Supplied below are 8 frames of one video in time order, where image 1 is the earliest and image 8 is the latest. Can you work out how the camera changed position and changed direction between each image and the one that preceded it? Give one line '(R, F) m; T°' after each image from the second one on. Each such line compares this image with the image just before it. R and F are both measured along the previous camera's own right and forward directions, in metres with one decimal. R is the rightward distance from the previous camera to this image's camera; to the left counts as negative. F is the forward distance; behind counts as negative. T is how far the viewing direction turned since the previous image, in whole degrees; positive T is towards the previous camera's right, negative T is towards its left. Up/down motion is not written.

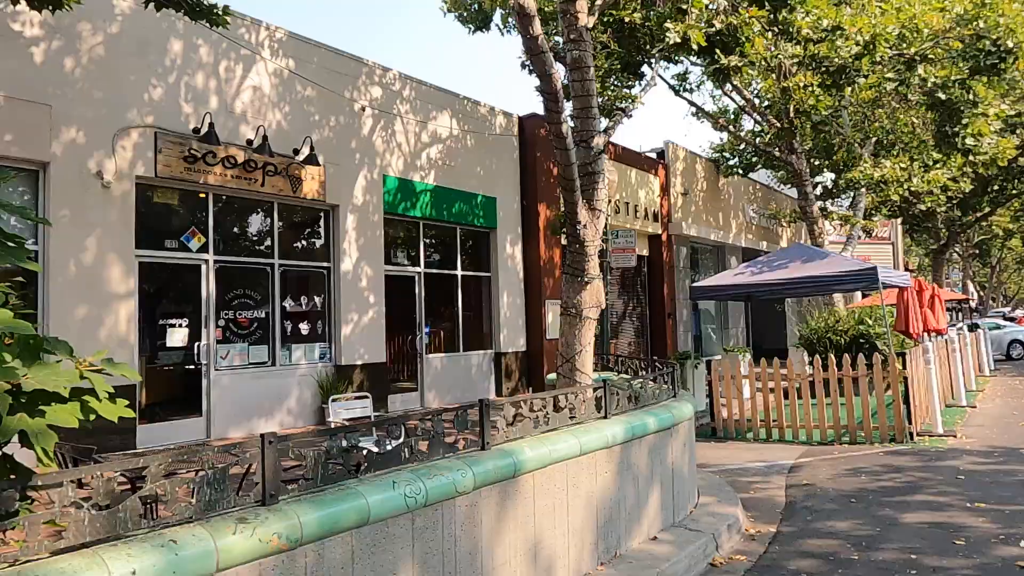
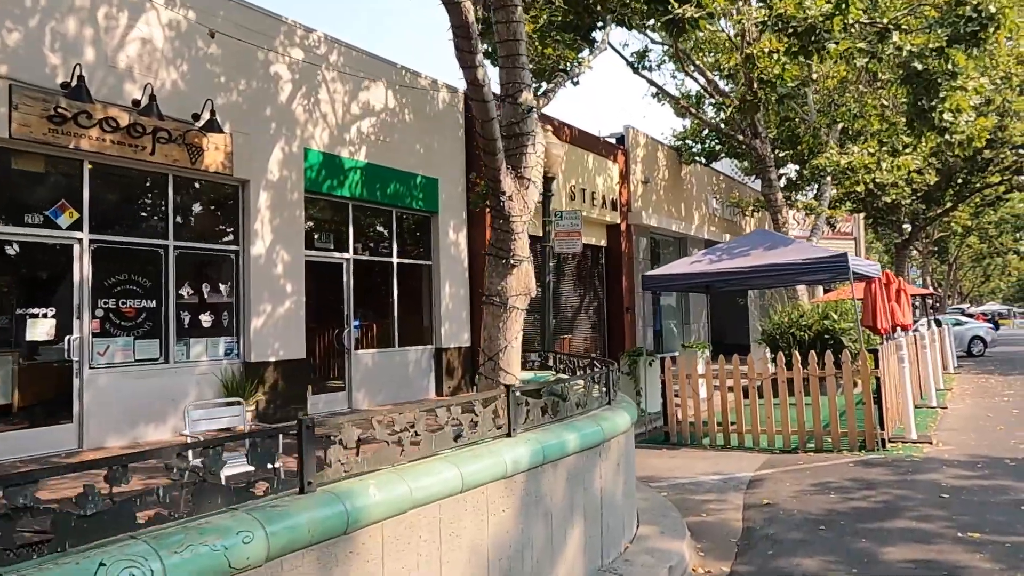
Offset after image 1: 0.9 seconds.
(+0.5, +1.2) m; +3°
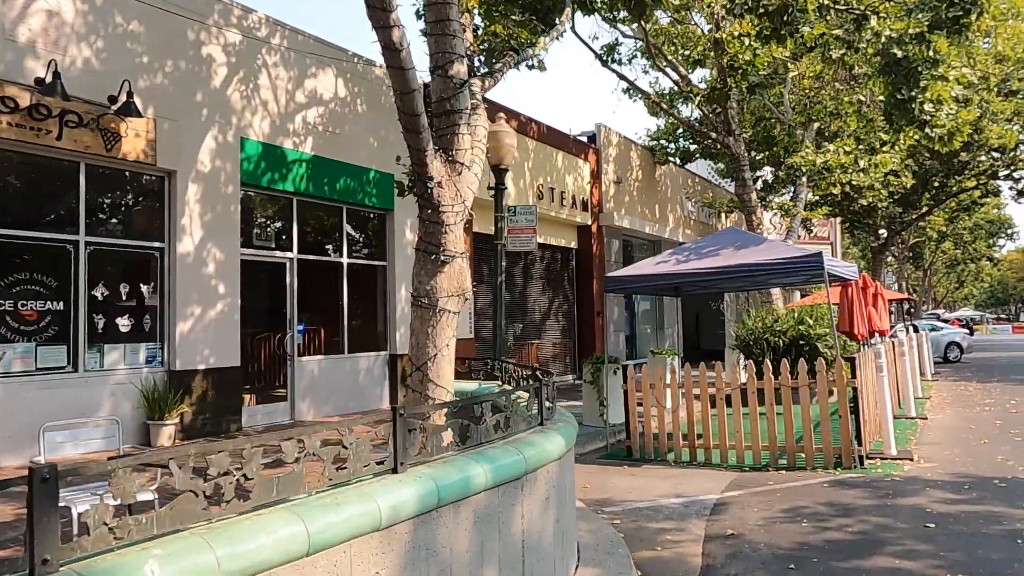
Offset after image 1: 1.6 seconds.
(+0.4, +0.8) m; +2°
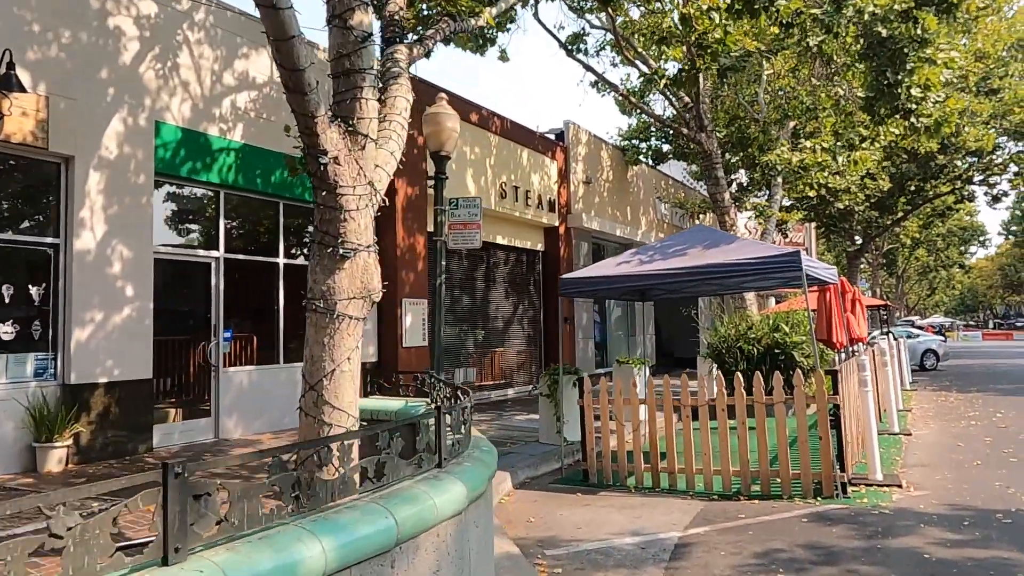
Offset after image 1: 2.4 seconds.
(+0.4, +1.0) m; +2°
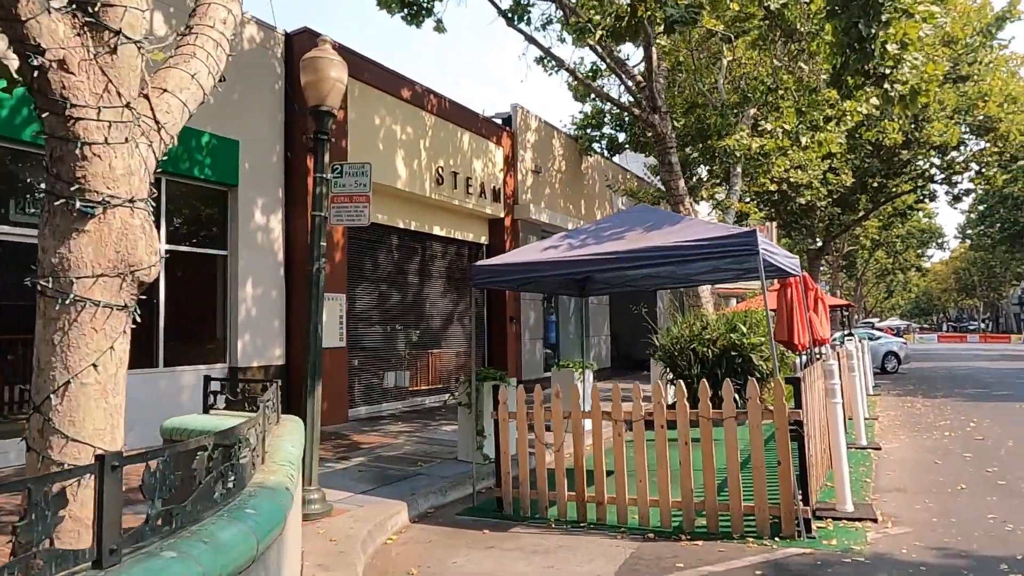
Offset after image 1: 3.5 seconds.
(+0.6, +1.4) m; +3°
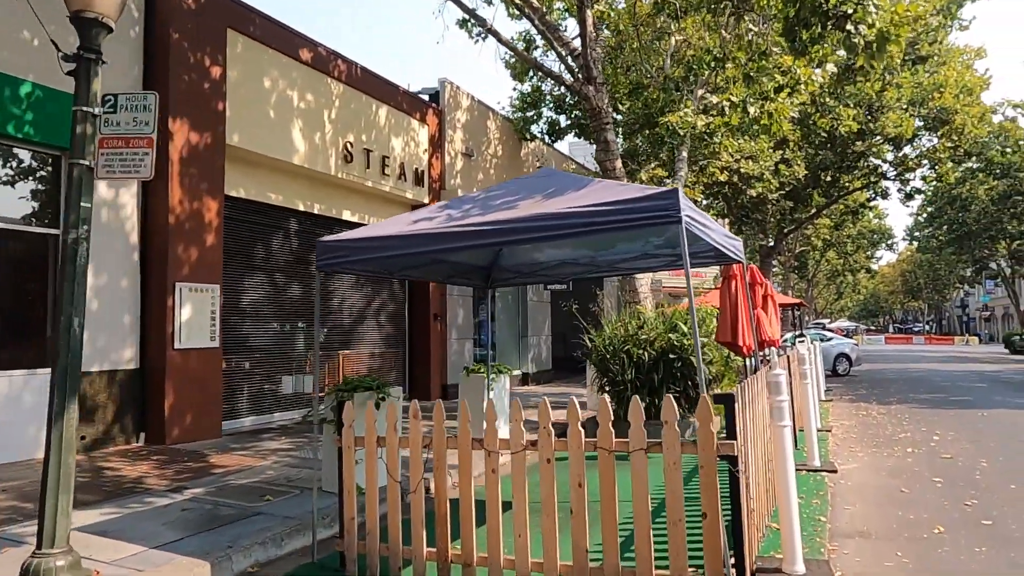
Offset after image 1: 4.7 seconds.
(+0.8, +1.6) m; +3°
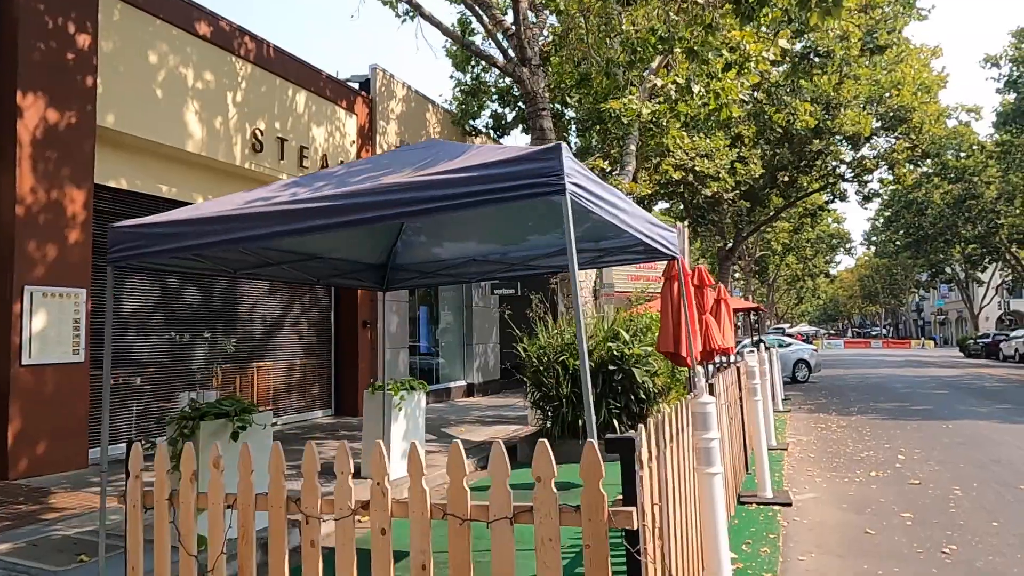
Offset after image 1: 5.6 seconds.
(+0.6, +1.1) m; +3°
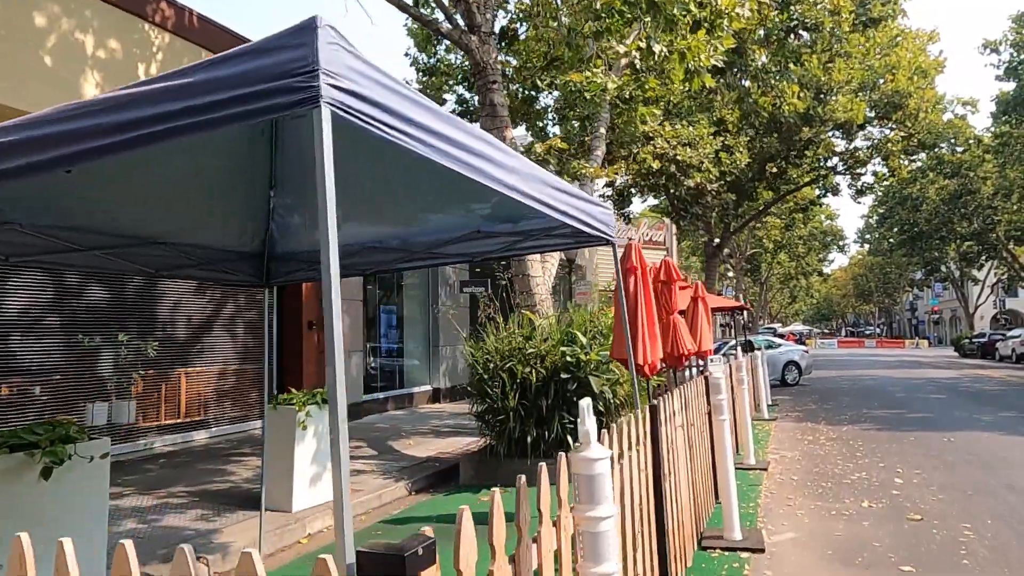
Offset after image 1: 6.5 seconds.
(+0.7, +1.2) m; 0°
